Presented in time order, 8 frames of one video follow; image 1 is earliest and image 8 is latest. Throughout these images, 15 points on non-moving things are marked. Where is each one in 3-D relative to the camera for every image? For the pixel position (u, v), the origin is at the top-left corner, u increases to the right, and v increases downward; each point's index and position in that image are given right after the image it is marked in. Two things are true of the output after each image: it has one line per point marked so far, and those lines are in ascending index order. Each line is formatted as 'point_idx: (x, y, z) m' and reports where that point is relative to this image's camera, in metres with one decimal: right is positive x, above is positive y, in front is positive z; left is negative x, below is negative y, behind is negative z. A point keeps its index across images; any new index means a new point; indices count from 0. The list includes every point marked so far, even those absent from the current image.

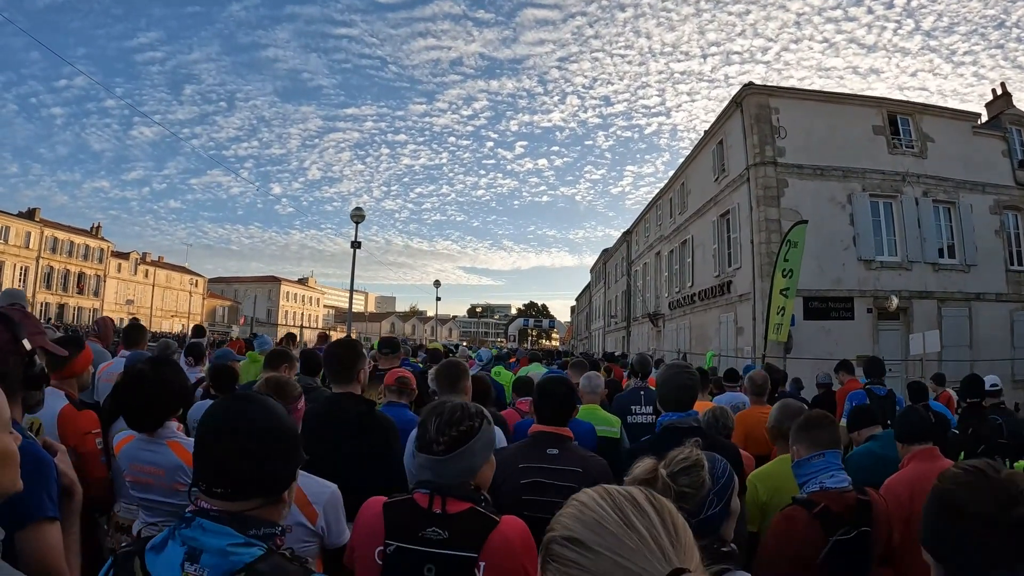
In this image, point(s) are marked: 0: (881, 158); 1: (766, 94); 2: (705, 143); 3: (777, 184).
0: (+9.2, +3.2, +14.1) m
1: (+6.0, +4.6, +13.3) m
2: (+5.4, +4.1, +15.7) m
3: (+6.1, +2.4, +12.8) m
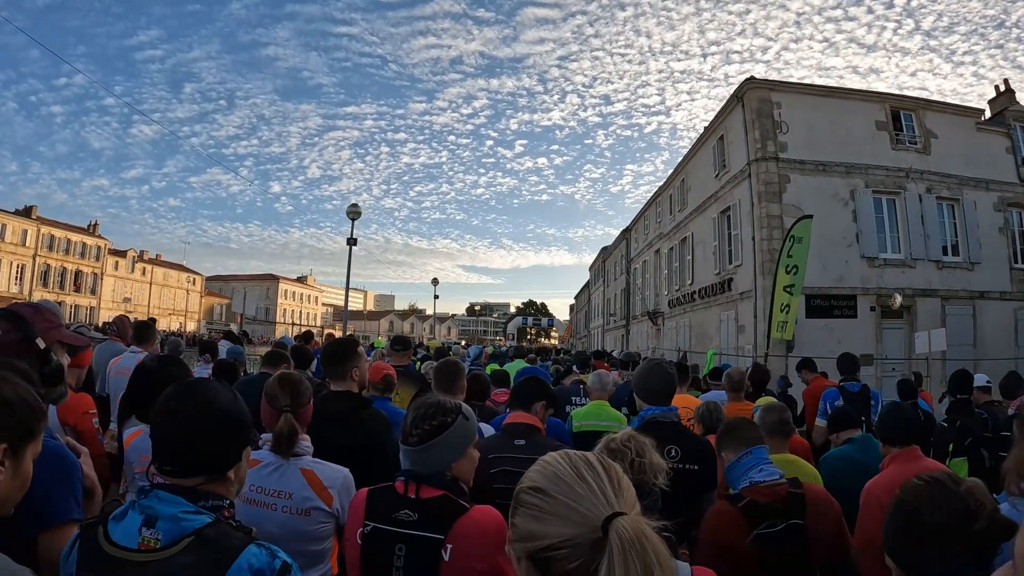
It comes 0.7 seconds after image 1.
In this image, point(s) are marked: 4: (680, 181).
0: (+9.2, +3.3, +13.9) m
1: (+5.9, +4.6, +13.1) m
2: (+5.4, +4.2, +15.5) m
3: (+6.0, +2.5, +12.6) m
4: (+5.4, +3.5, +18.0) m
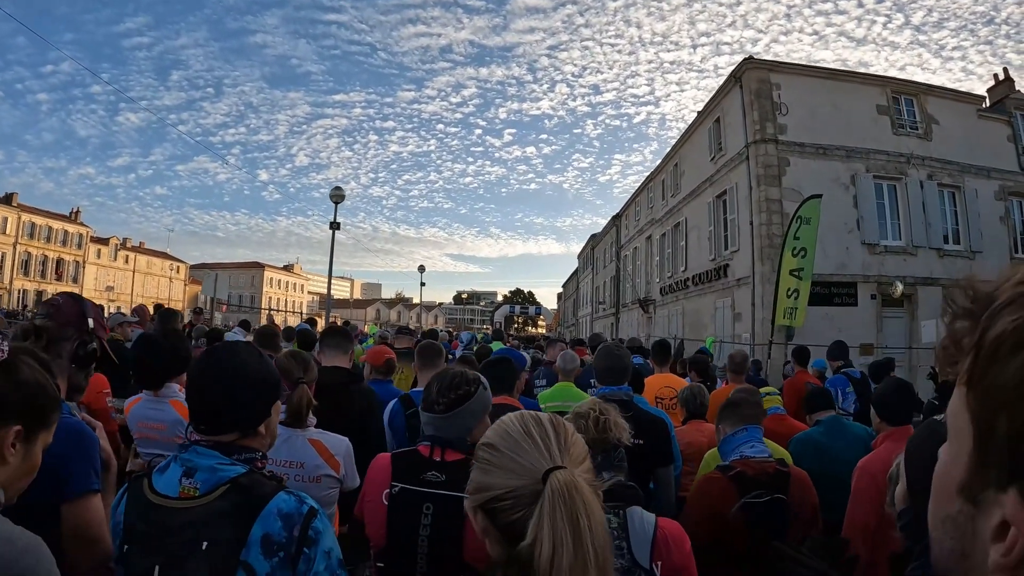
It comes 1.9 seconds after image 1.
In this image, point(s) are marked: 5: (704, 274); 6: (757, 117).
0: (+8.9, +3.6, +13.4) m
1: (+5.7, +4.9, +12.6) m
2: (+5.1, +4.5, +15.0) m
3: (+5.8, +2.7, +12.2) m
4: (+5.1, +3.8, +17.5) m
5: (+4.9, +0.4, +14.3) m
6: (+5.4, +3.8, +12.3) m
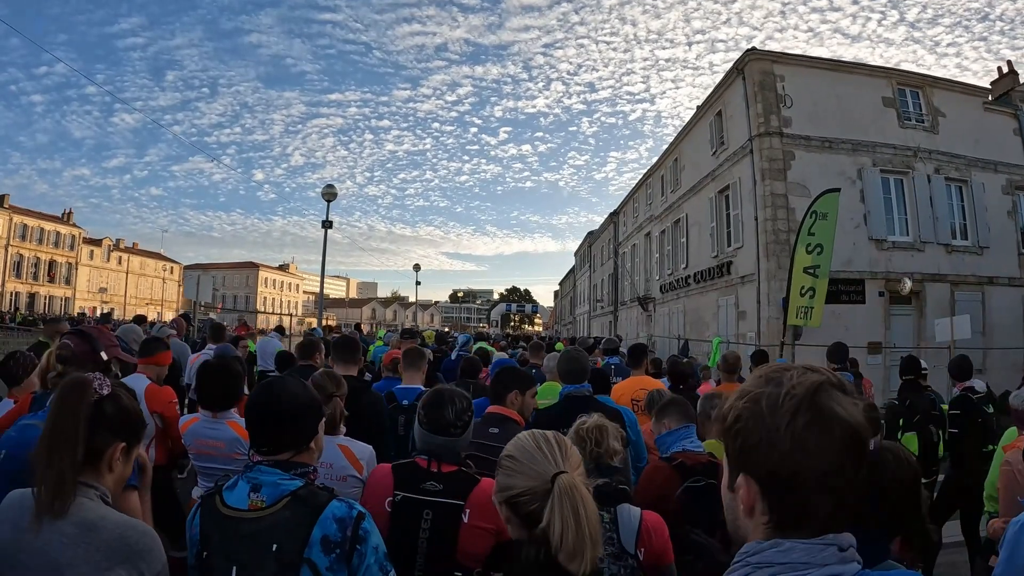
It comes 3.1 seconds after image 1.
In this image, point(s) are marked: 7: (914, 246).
0: (+8.8, +3.6, +13.1) m
1: (+5.6, +4.9, +12.2) m
2: (+5.0, +4.5, +14.6) m
3: (+5.7, +2.8, +11.8) m
4: (+4.9, +3.9, +17.2) m
5: (+4.8, +0.4, +14.0) m
6: (+5.3, +3.8, +12.0) m
7: (+9.2, +1.0, +12.8) m
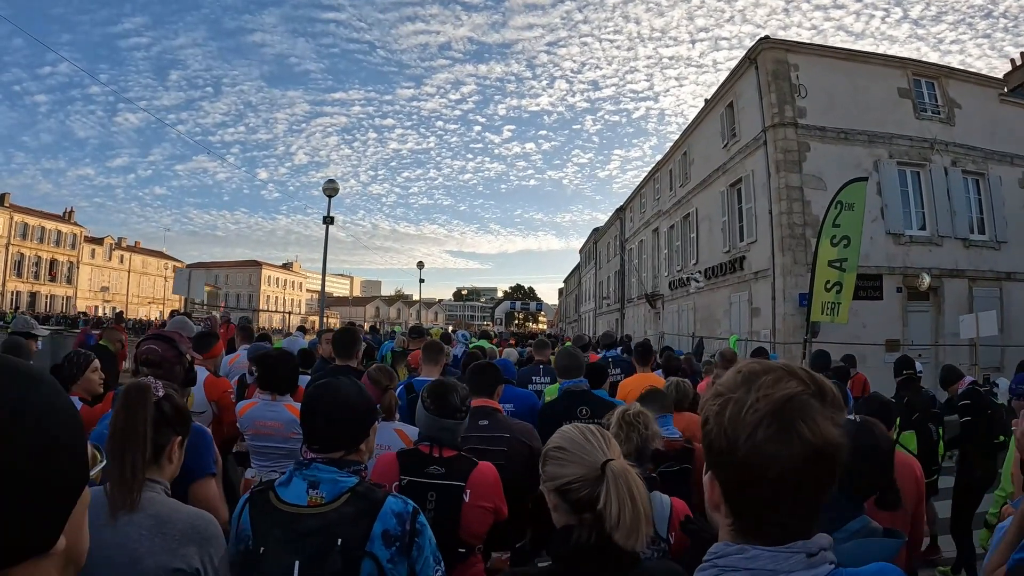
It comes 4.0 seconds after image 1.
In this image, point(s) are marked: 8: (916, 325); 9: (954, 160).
0: (+8.9, +3.7, +12.7) m
1: (+5.7, +5.0, +11.8) m
2: (+5.1, +4.6, +14.2) m
3: (+5.8, +2.9, +11.4) m
4: (+5.1, +4.0, +16.8) m
5: (+5.0, +0.5, +13.6) m
6: (+5.4, +3.9, +11.6) m
7: (+9.3, +1.1, +12.5) m
8: (+8.8, -0.8, +12.3) m
9: (+10.4, +3.1, +13.3) m
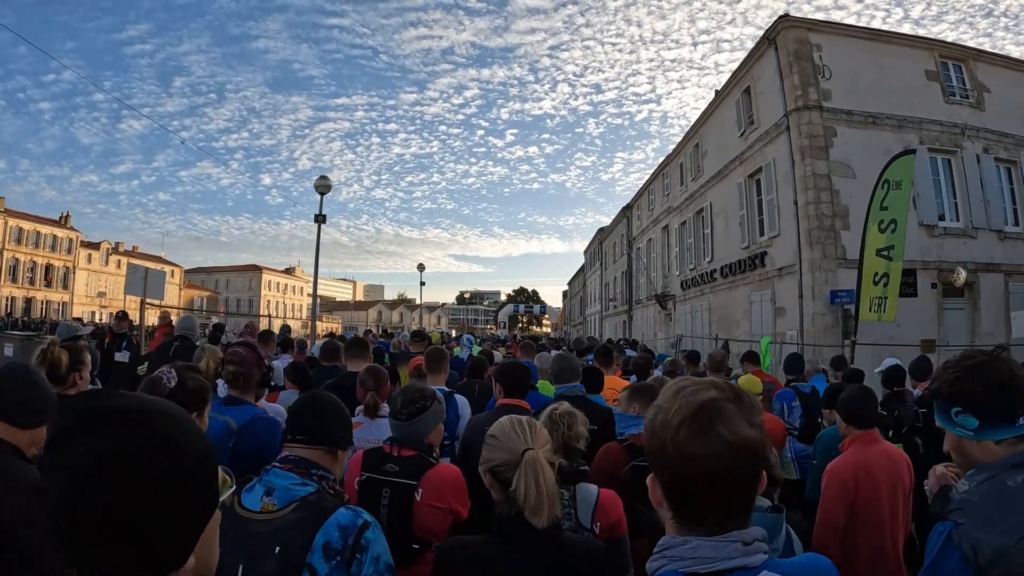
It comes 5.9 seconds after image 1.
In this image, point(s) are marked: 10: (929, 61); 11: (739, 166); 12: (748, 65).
0: (+9.0, +3.8, +11.8) m
1: (+5.7, +5.1, +11.0) m
2: (+5.1, +4.7, +13.4) m
3: (+5.8, +2.9, +10.5) m
4: (+5.1, +4.0, +15.9) m
5: (+5.0, +0.5, +12.7) m
6: (+5.5, +4.0, +10.7) m
7: (+9.3, +1.1, +11.5) m
8: (+8.9, -0.7, +11.4) m
9: (+10.5, +3.1, +12.4) m
10: (+9.0, +4.9, +12.0) m
11: (+5.2, +2.8, +12.8) m
12: (+5.2, +4.9, +12.3) m
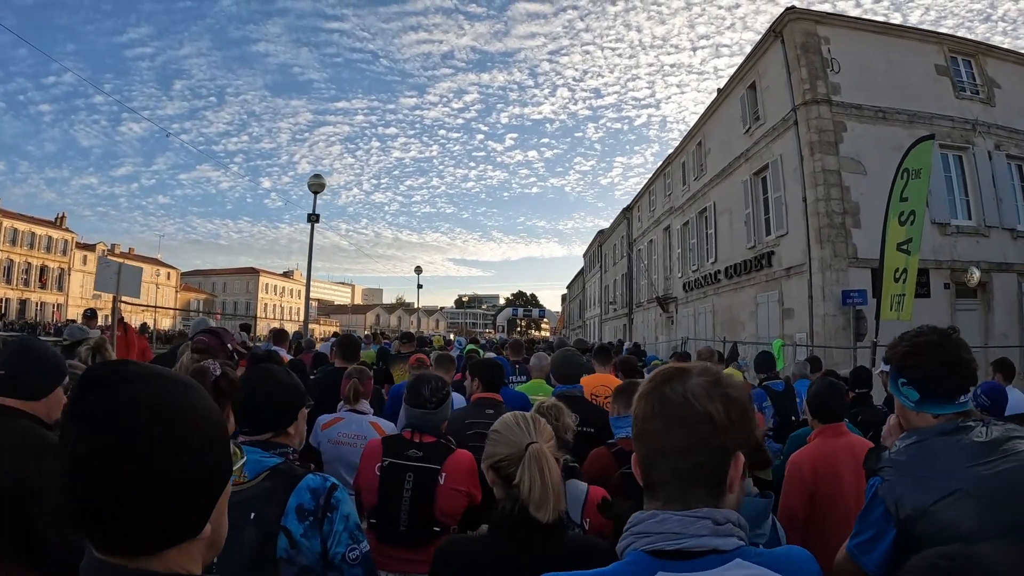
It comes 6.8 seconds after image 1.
0: (+8.9, +3.8, +11.5) m
1: (+5.7, +5.1, +10.6) m
2: (+5.1, +4.6, +13.0) m
3: (+5.8, +2.9, +10.2) m
4: (+5.1, +4.0, +15.6) m
5: (+5.0, +0.5, +12.3) m
6: (+5.4, +3.9, +10.4) m
7: (+9.3, +1.1, +11.2) m
8: (+8.8, -0.8, +11.0) m
9: (+10.4, +3.1, +12.0) m
10: (+9.0, +4.8, +11.7) m
11: (+5.1, +2.7, +12.4) m
12: (+5.1, +4.8, +11.9) m
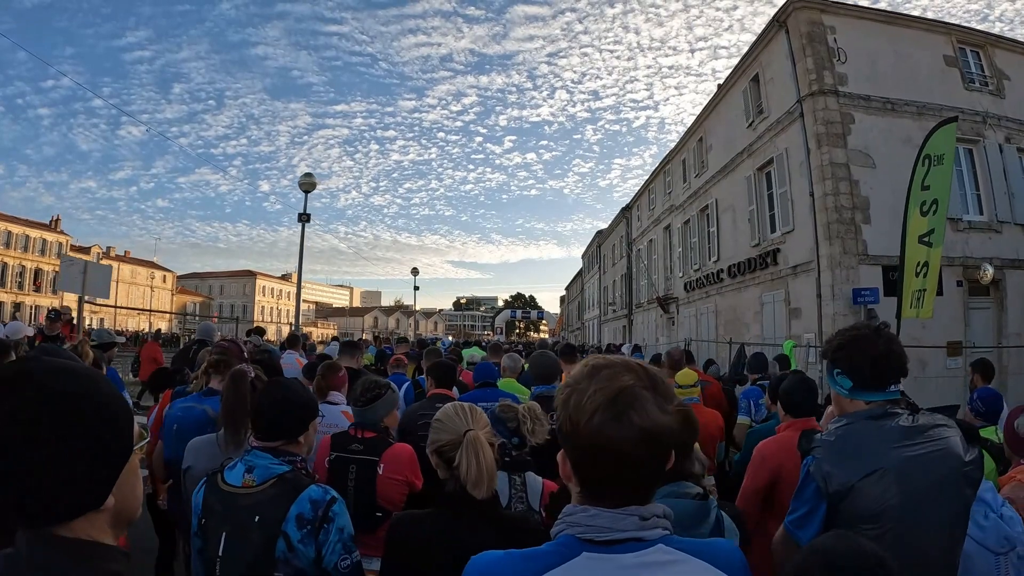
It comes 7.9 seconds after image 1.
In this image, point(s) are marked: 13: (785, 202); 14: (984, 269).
0: (+8.8, +3.8, +11.1) m
1: (+5.6, +5.1, +10.2) m
2: (+5.0, +4.6, +12.6) m
3: (+5.7, +2.9, +9.8) m
4: (+5.0, +4.0, +15.2) m
5: (+4.9, +0.5, +11.9) m
6: (+5.3, +4.0, +10.0) m
7: (+9.2, +1.1, +10.8) m
8: (+8.7, -0.7, +10.6) m
9: (+10.3, +3.1, +11.7) m
10: (+8.8, +4.9, +11.3) m
11: (+5.0, +2.8, +12.0) m
12: (+5.0, +4.9, +11.6) m
13: (+5.1, +1.6, +10.5) m
14: (+8.7, +0.3, +10.3) m
